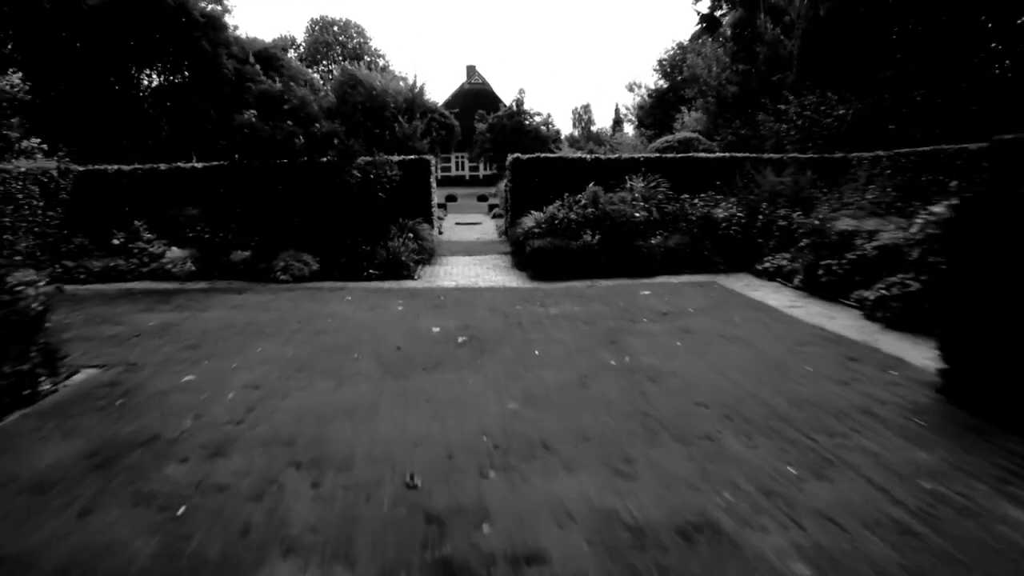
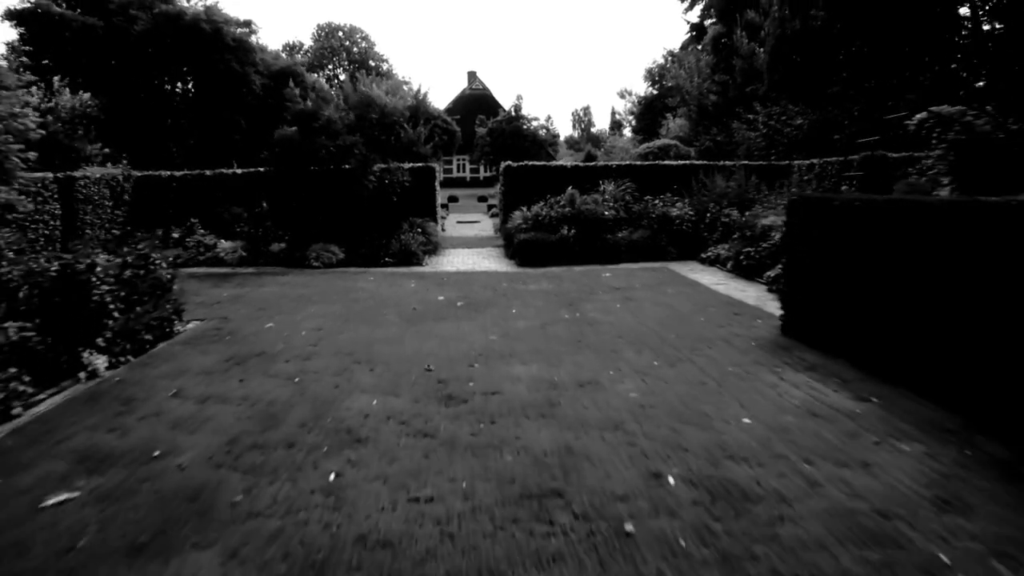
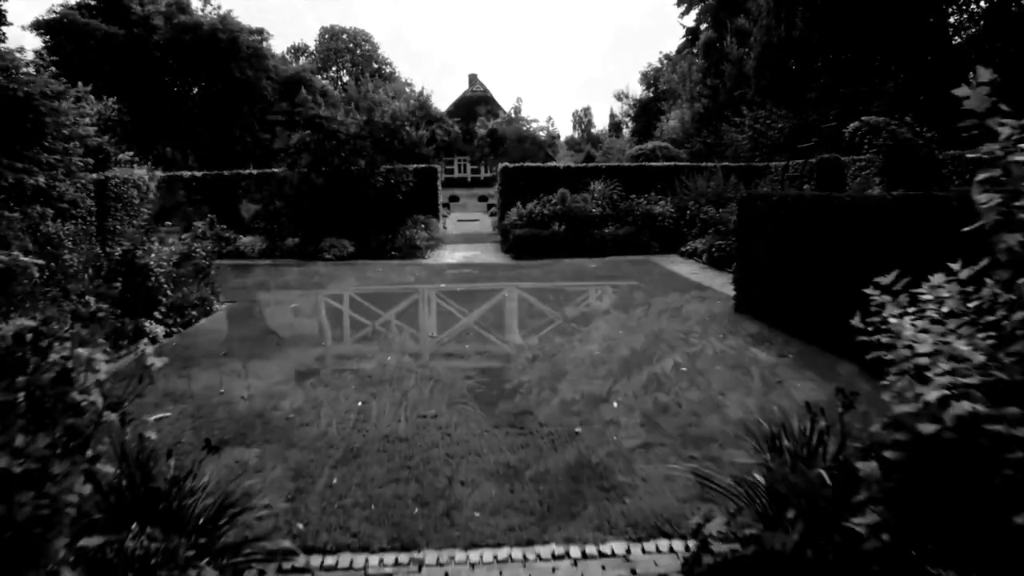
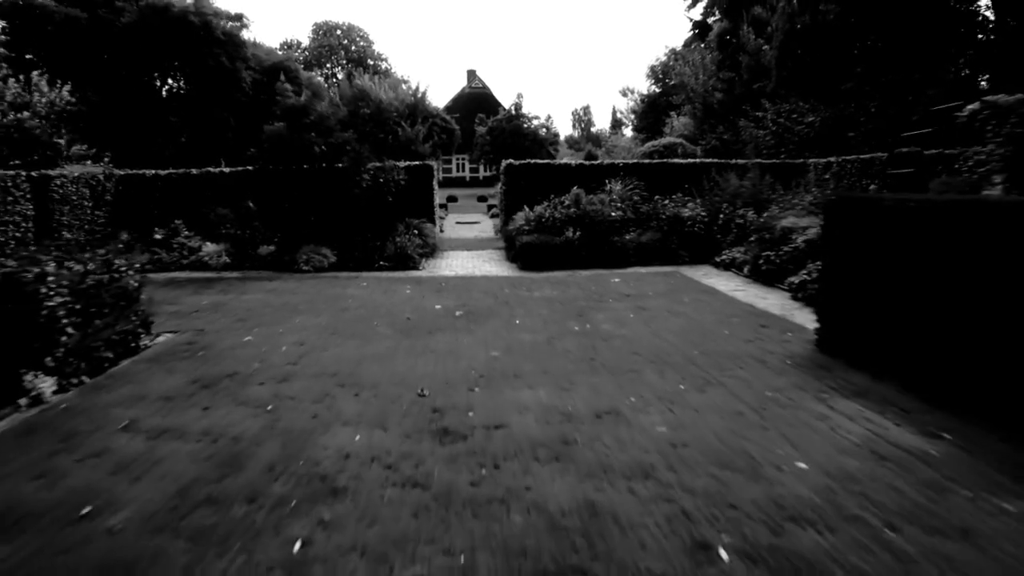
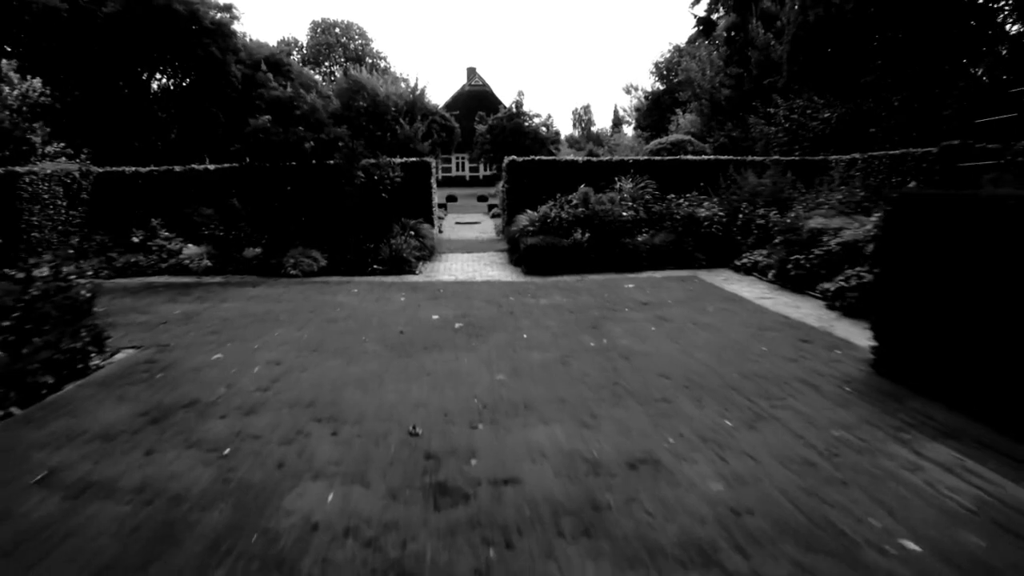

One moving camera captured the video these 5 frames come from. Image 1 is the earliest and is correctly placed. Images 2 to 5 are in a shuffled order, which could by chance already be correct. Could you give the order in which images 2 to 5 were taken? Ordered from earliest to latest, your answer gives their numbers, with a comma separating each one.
5, 4, 2, 3
